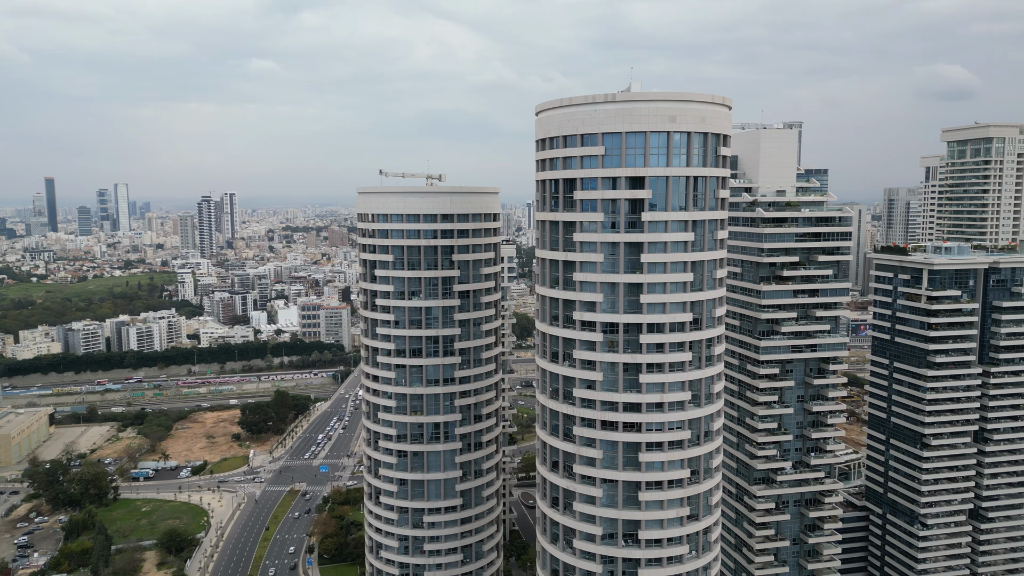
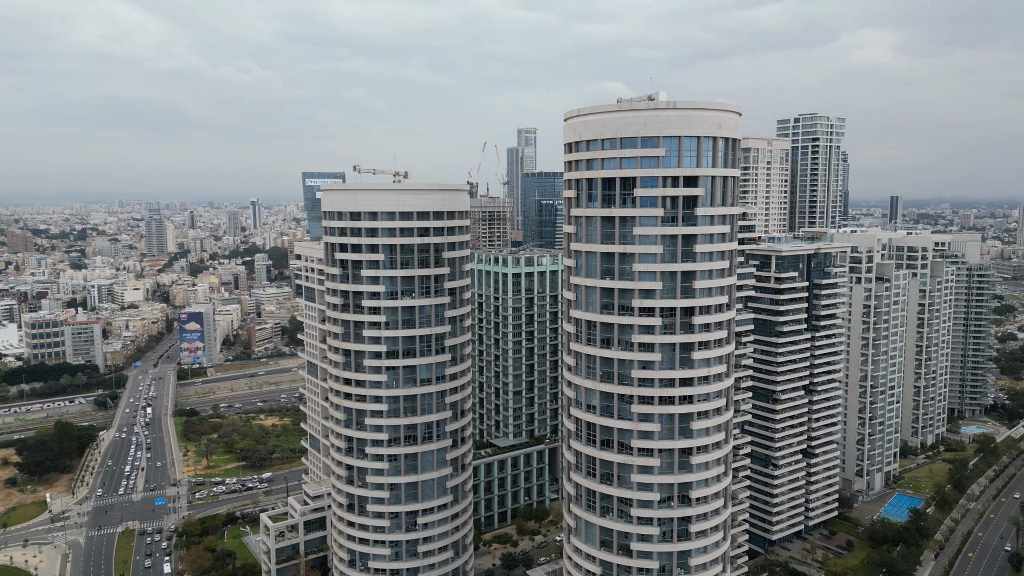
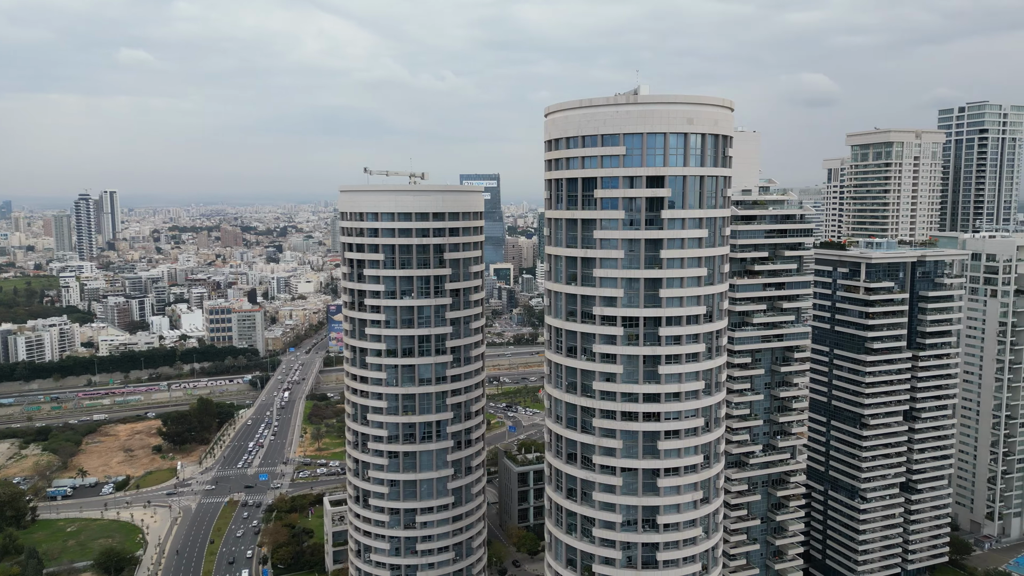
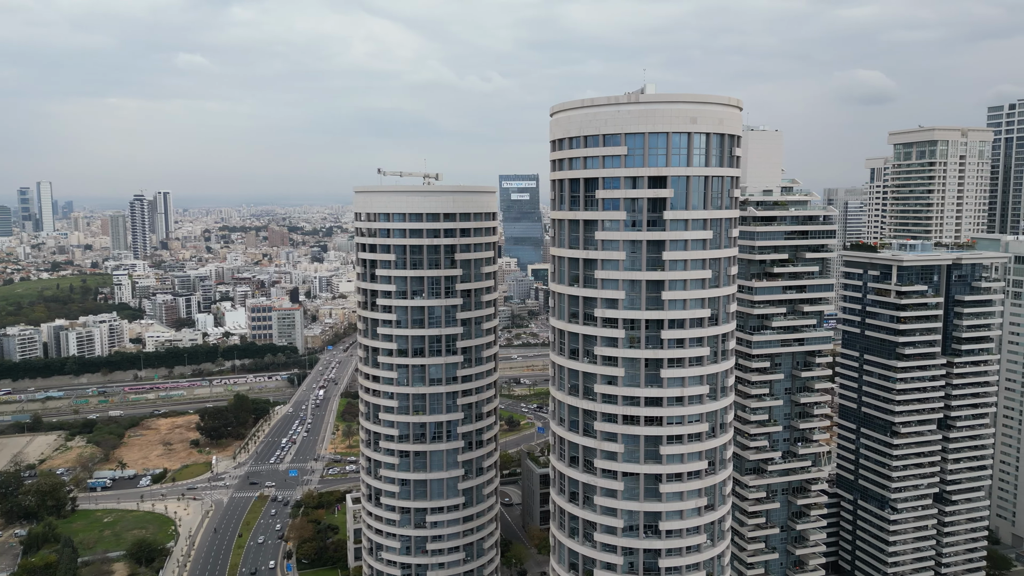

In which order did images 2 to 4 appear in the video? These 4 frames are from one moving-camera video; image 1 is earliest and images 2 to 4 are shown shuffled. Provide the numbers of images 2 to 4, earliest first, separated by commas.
4, 3, 2
